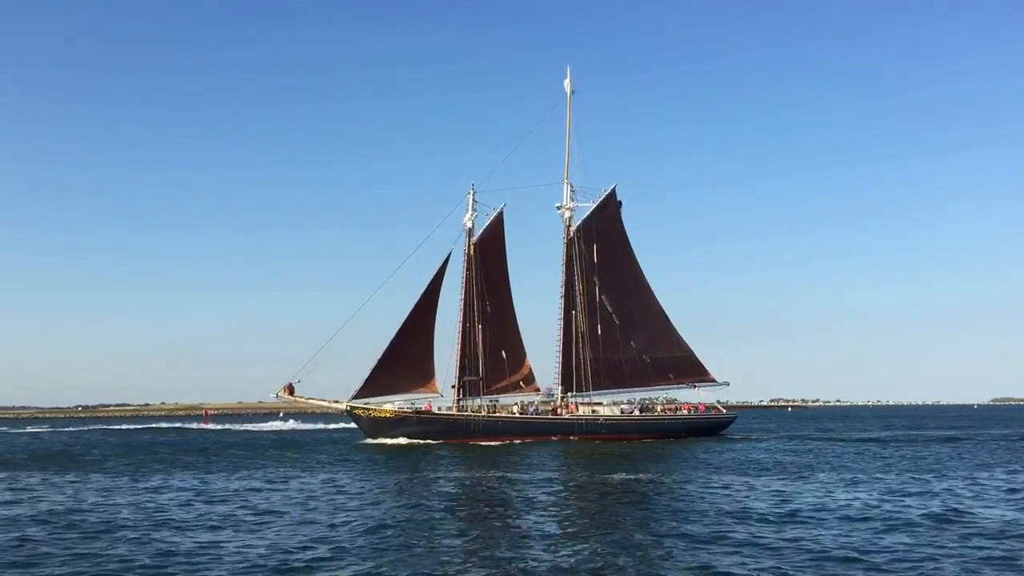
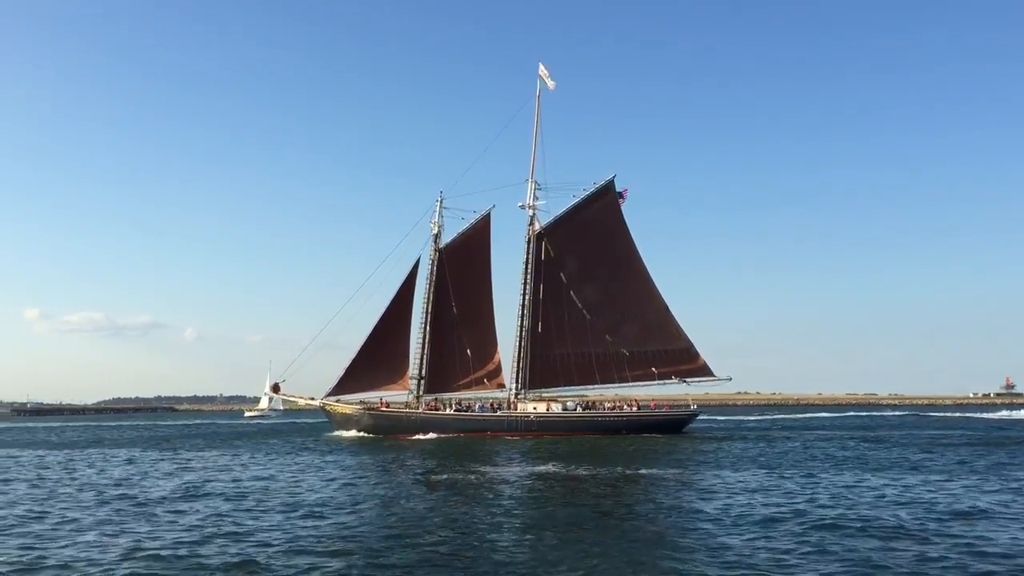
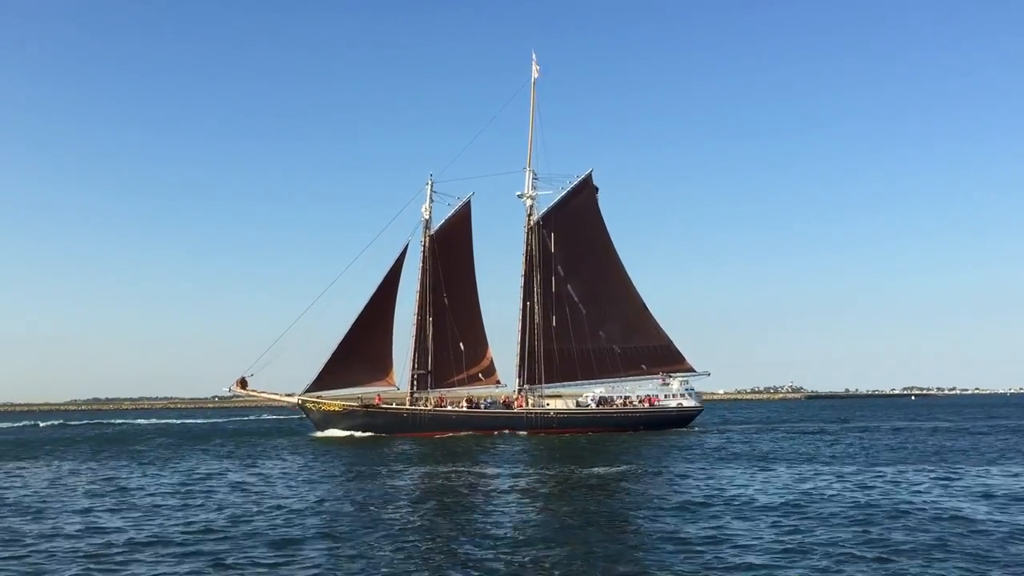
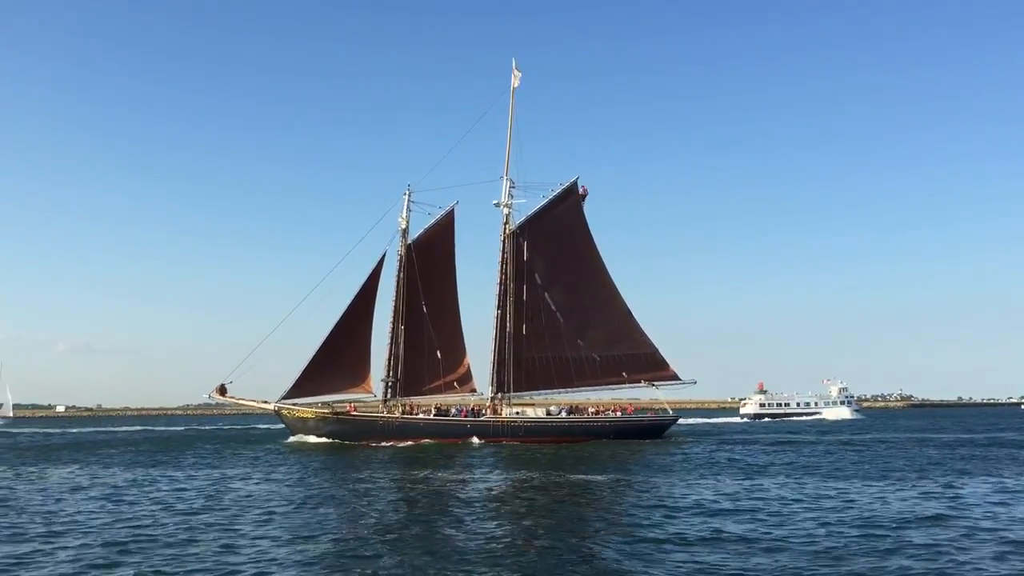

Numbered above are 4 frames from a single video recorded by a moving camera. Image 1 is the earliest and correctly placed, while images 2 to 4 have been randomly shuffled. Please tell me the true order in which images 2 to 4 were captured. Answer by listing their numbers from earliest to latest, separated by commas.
3, 4, 2
